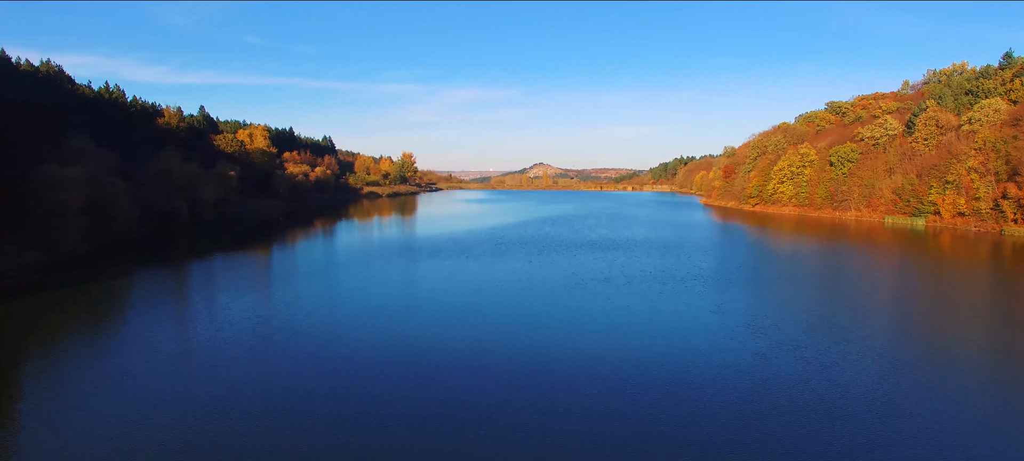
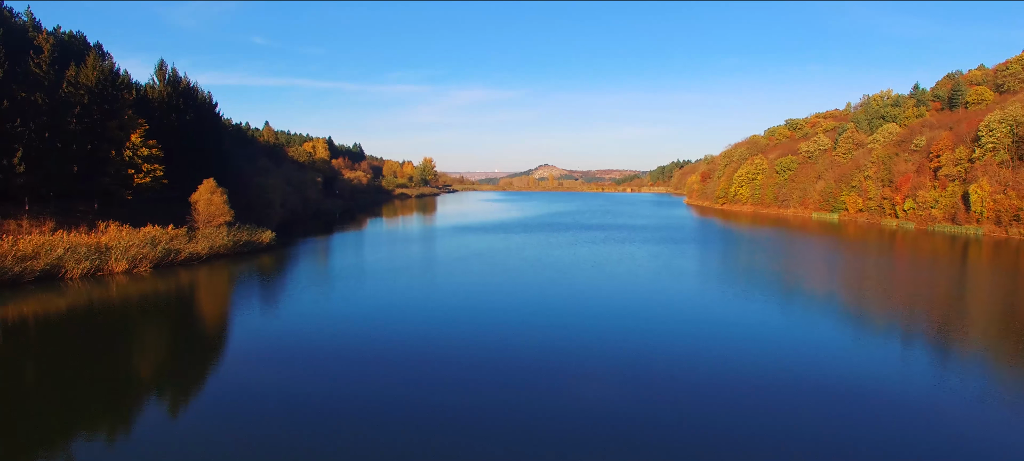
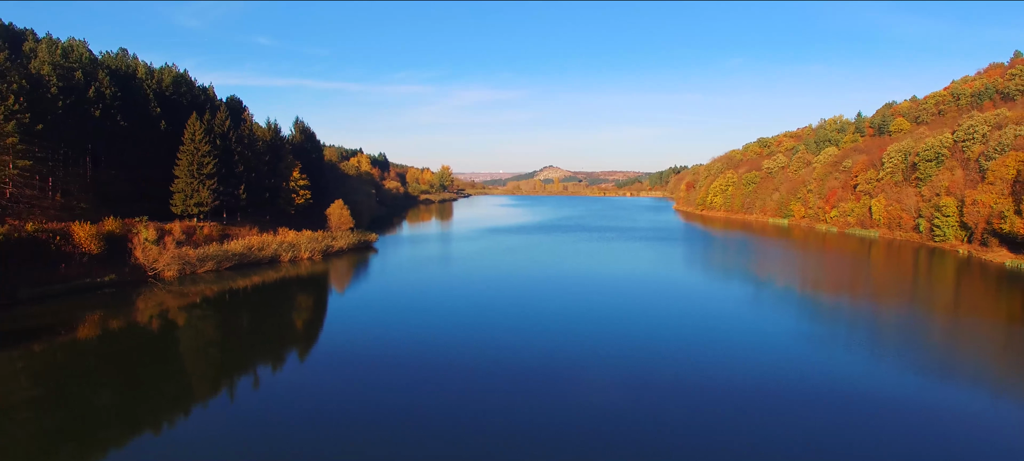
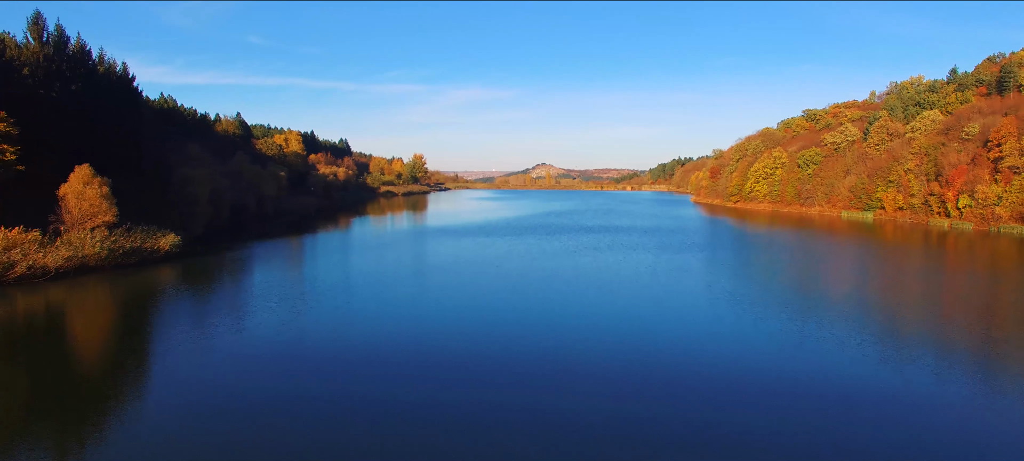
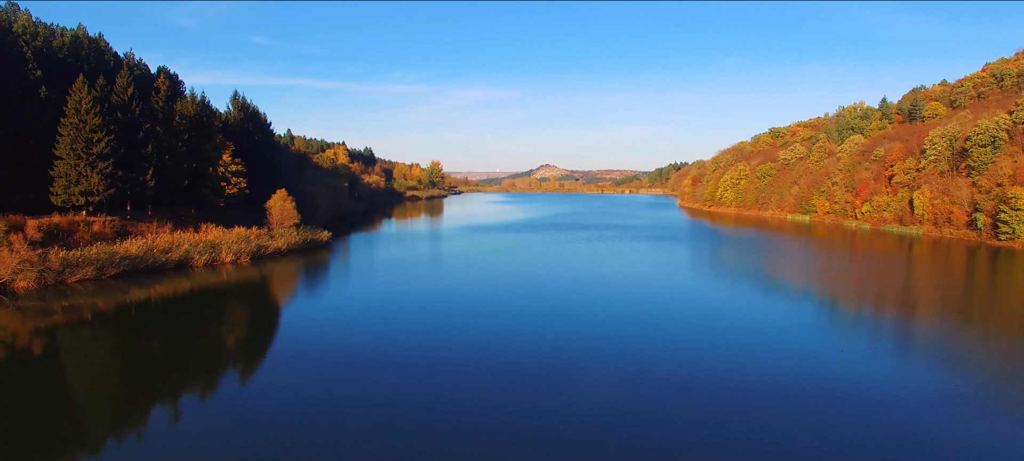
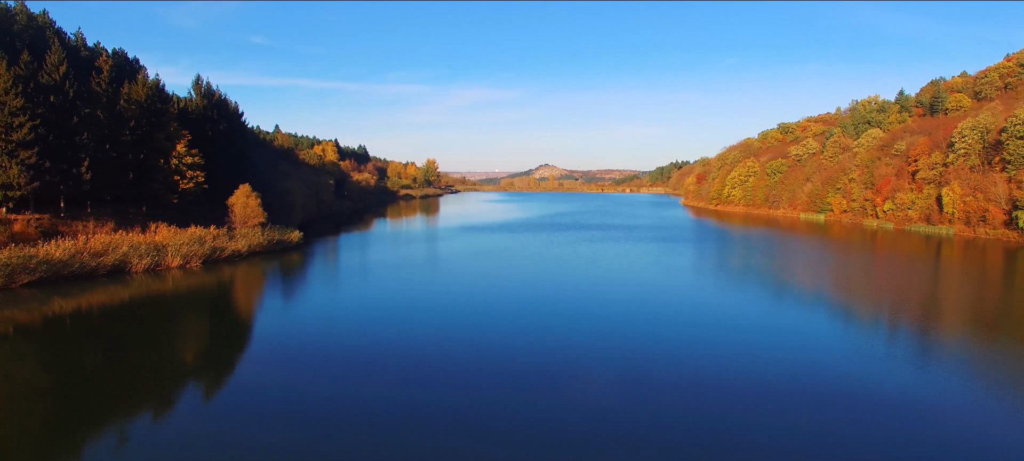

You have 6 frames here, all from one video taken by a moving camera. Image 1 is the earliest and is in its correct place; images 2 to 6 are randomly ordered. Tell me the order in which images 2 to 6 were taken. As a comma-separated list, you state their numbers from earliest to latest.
4, 2, 6, 5, 3
